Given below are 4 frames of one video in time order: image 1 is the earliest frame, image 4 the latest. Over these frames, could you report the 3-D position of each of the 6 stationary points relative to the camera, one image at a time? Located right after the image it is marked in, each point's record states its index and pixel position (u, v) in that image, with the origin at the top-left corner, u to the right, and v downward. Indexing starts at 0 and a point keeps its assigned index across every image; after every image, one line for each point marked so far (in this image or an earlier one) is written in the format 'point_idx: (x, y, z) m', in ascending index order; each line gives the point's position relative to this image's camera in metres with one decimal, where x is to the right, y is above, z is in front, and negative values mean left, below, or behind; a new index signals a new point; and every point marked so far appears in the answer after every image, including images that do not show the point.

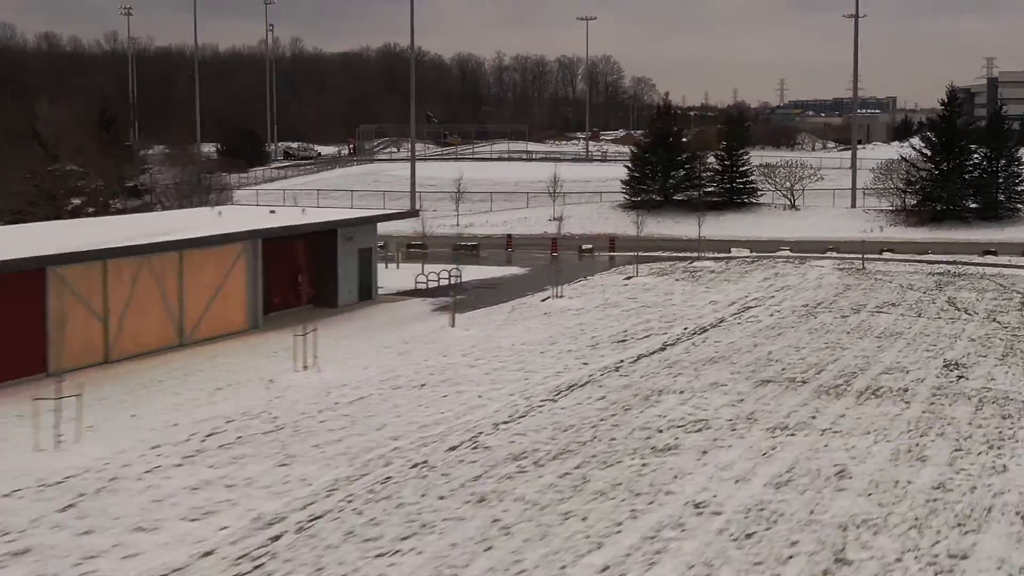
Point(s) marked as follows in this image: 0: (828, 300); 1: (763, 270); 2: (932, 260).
0: (+4.8, -0.2, +15.4) m
1: (+4.6, +0.3, +18.7) m
2: (+8.2, +0.5, +19.9) m
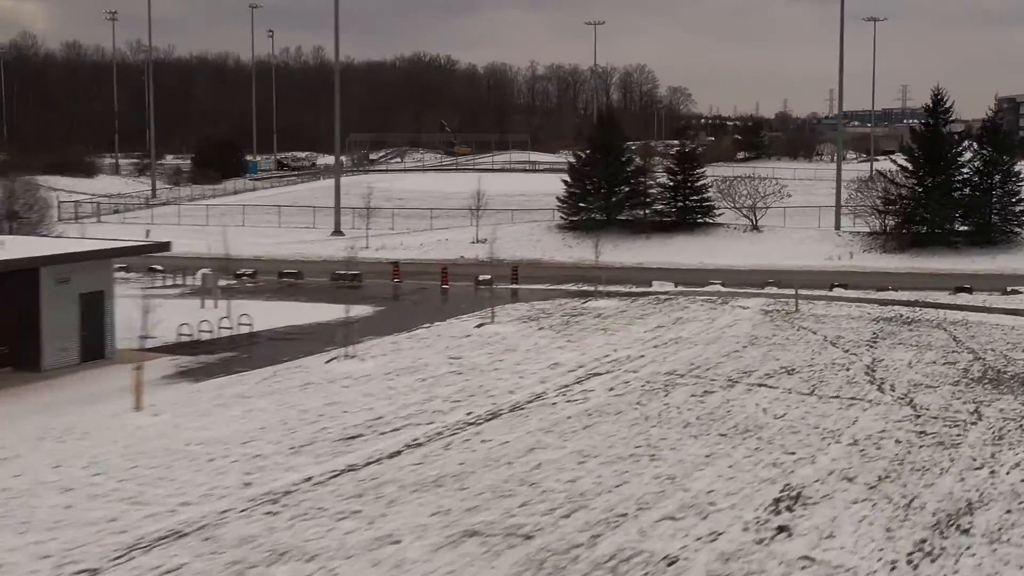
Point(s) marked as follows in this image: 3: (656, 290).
0: (+2.3, -0.8, +11.7) m
1: (+2.3, -0.4, +14.9) m
2: (+5.9, -0.2, +16.1) m
3: (+2.4, -0.1, +17.4) m
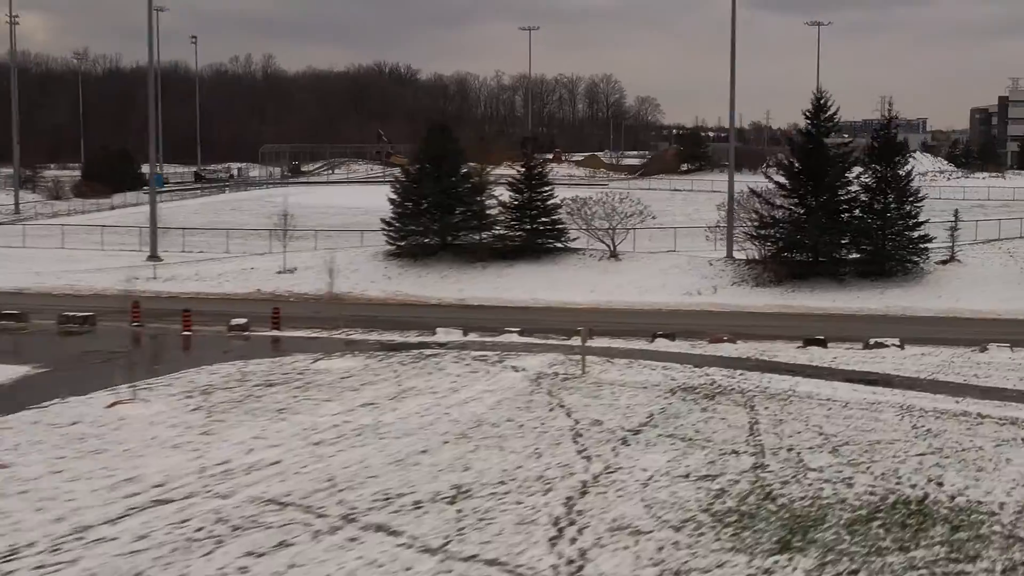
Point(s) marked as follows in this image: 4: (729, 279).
0: (-1.1, -1.4, +8.0) m
1: (-1.2, -1.0, +11.2) m
2: (+2.4, -0.8, +12.5) m
3: (-1.1, -0.7, +13.7) m
4: (+4.0, +0.2, +18.8) m
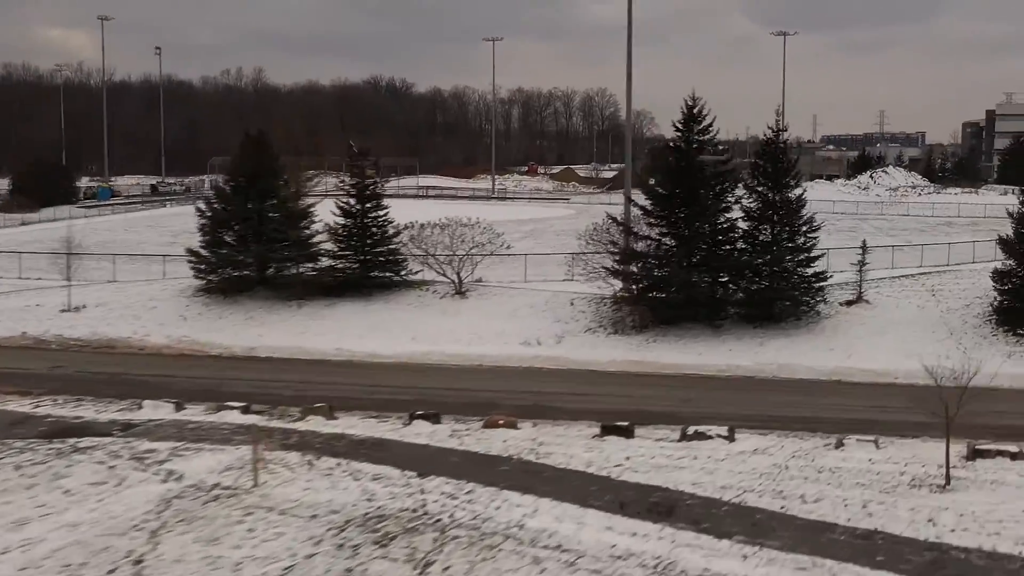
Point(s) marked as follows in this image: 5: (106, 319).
0: (-3.9, -2.0, +4.5) m
1: (-4.0, -1.6, +7.7) m
2: (-0.4, -1.4, +9.0) m
3: (-3.9, -1.3, +10.2) m
4: (+1.1, -0.5, +15.3) m
5: (-6.8, -0.4, +16.7) m
